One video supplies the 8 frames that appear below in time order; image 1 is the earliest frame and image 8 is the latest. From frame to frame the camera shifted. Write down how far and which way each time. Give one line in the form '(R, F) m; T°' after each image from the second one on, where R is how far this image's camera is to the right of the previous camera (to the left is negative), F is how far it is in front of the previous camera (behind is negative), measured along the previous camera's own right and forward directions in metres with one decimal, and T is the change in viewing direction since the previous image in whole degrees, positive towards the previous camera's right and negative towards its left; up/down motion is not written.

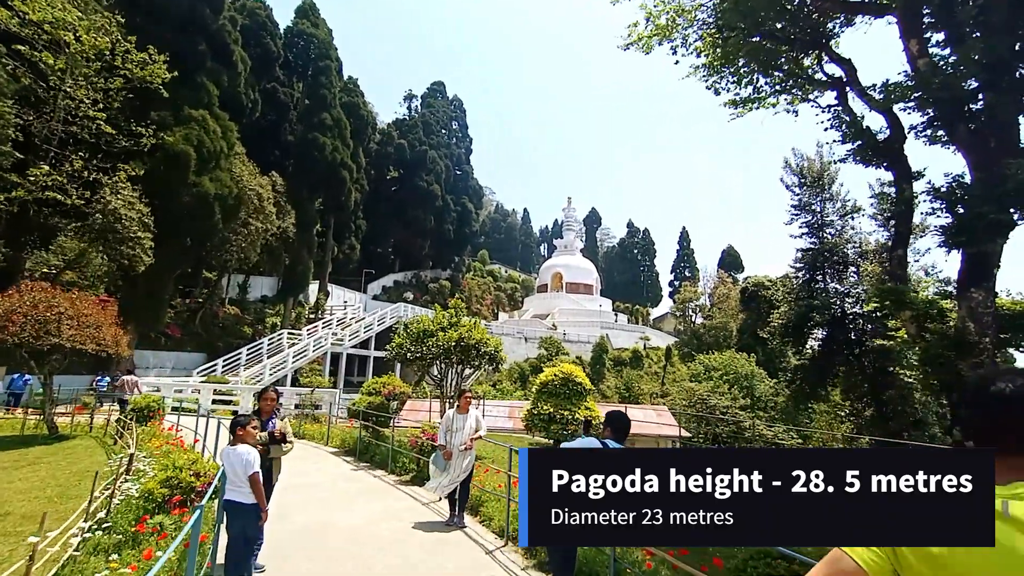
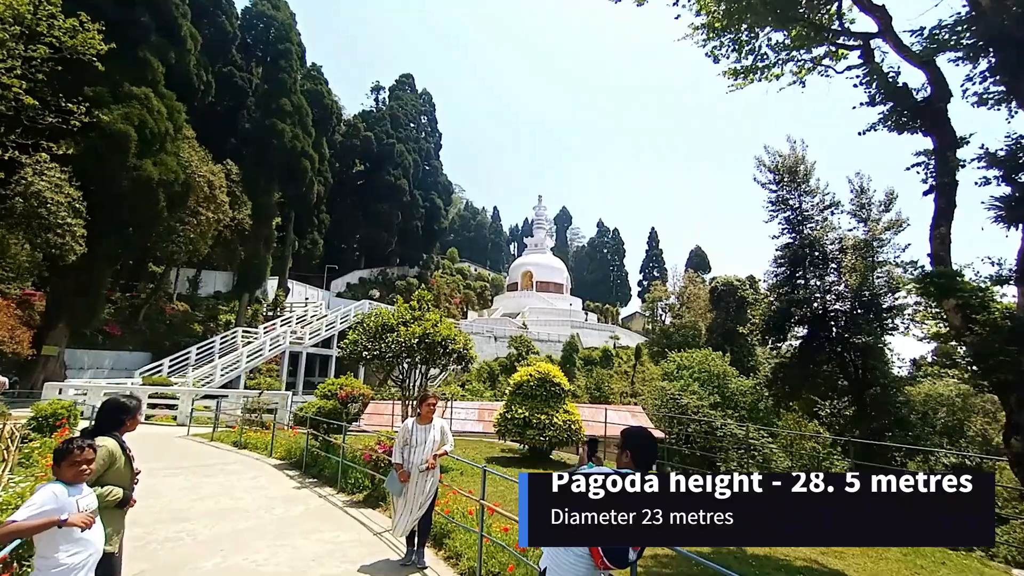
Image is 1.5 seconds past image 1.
(0.0, +0.7) m; +4°
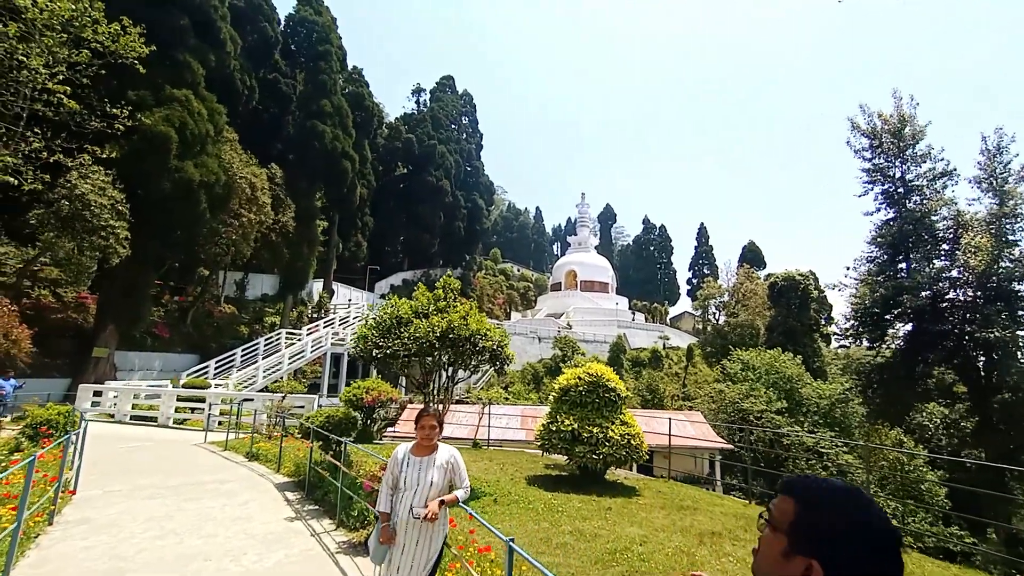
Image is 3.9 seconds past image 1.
(0.0, +1.0) m; -5°
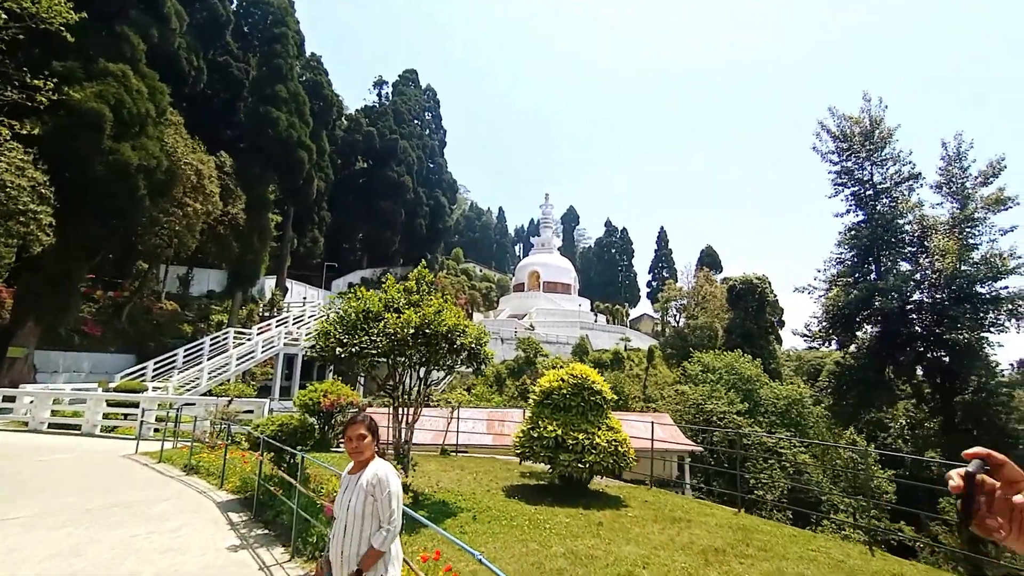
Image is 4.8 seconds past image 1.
(-0.2, +0.4) m; +5°
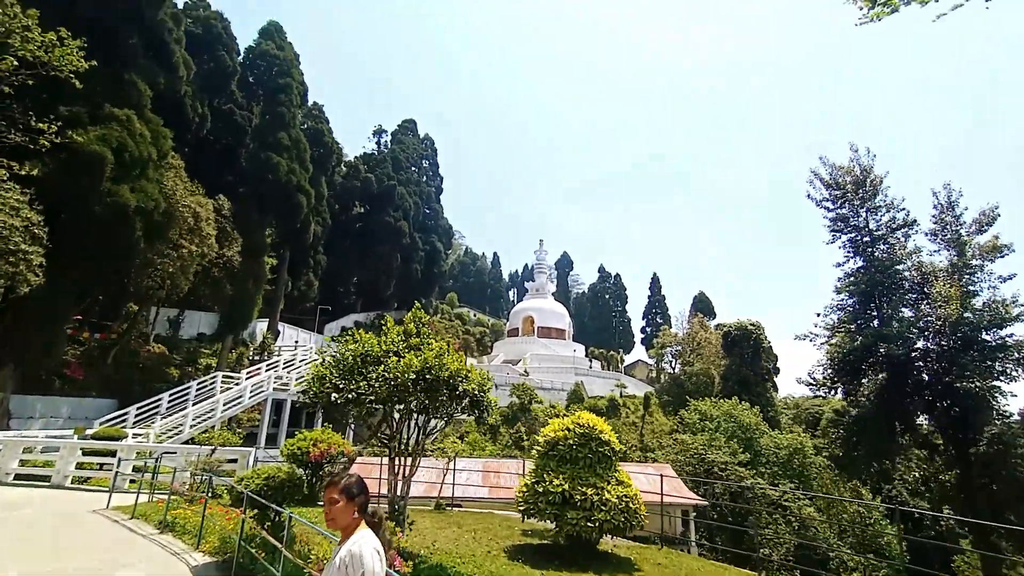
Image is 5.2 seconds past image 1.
(-0.1, +0.1) m; +1°
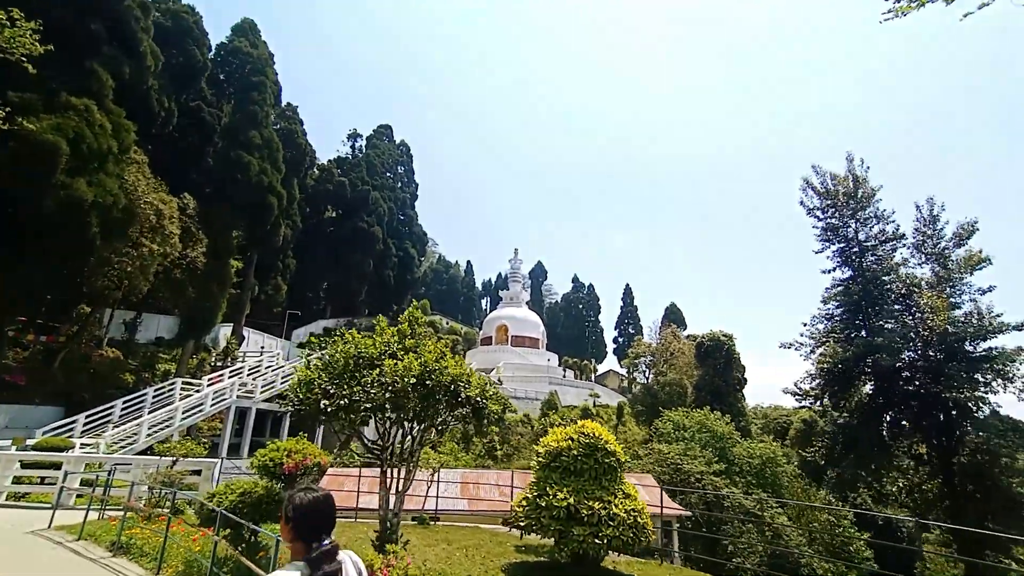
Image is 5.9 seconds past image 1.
(-0.3, +0.3) m; +3°
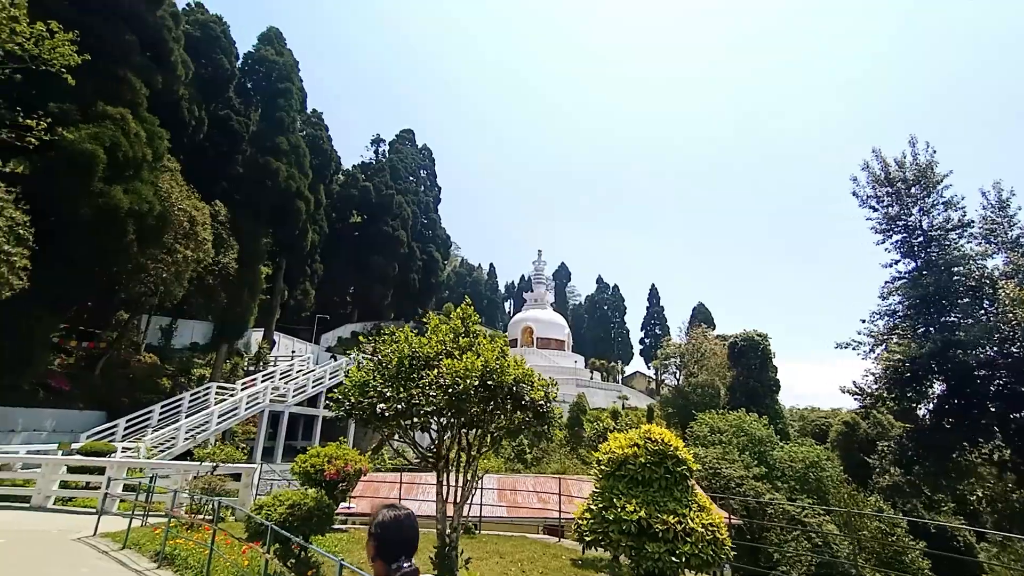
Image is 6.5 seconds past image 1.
(-0.3, +0.3) m; -3°
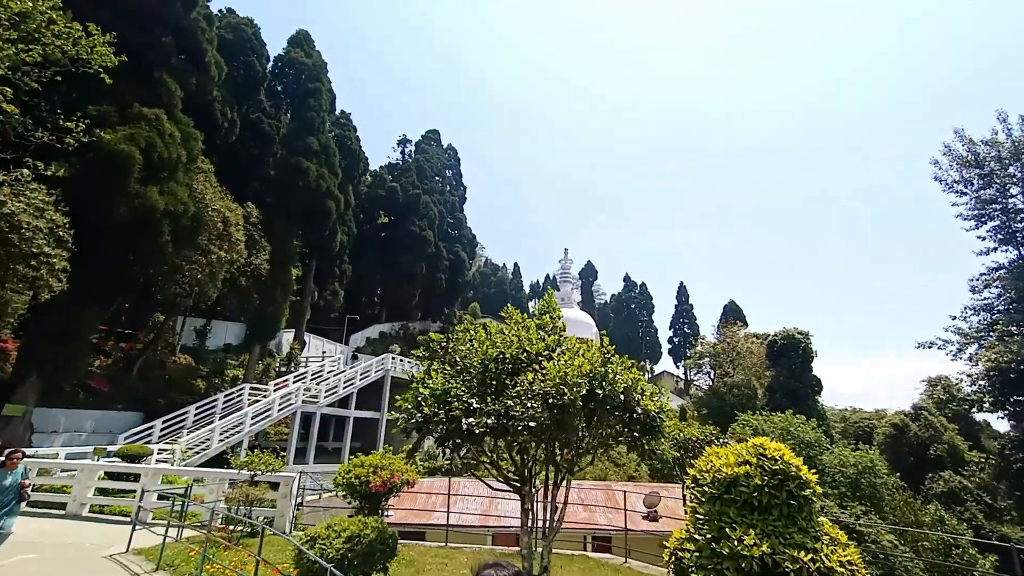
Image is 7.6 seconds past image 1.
(-0.4, +0.5) m; -3°
